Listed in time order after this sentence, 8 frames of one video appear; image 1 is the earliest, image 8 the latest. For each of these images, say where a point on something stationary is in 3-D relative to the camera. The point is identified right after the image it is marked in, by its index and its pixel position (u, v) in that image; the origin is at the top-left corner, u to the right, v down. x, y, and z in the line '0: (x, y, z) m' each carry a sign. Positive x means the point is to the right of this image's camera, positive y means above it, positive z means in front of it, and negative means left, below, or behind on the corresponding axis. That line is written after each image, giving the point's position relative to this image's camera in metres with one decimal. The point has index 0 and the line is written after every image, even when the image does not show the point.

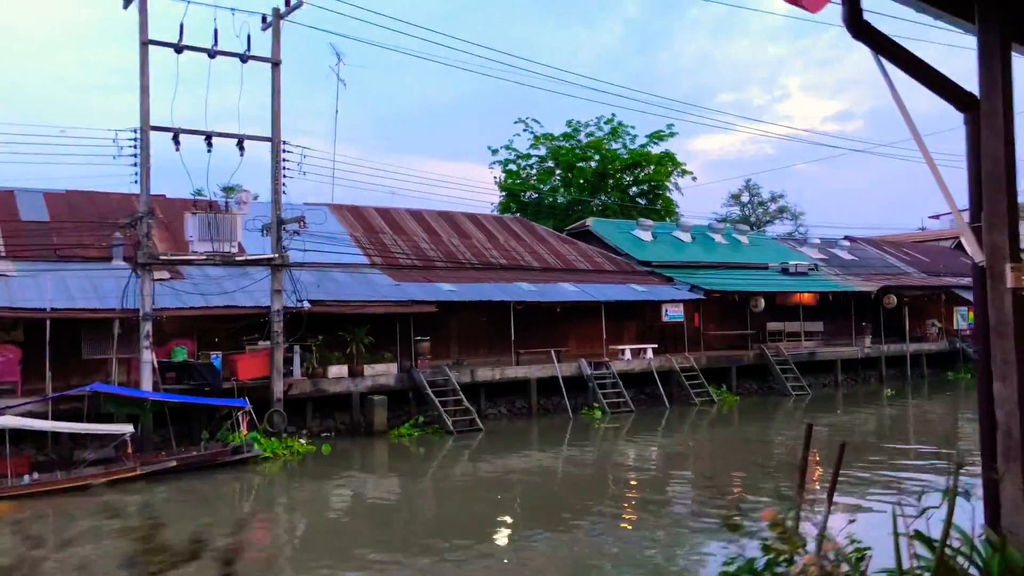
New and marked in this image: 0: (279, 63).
0: (-3.2, +3.1, +13.2) m
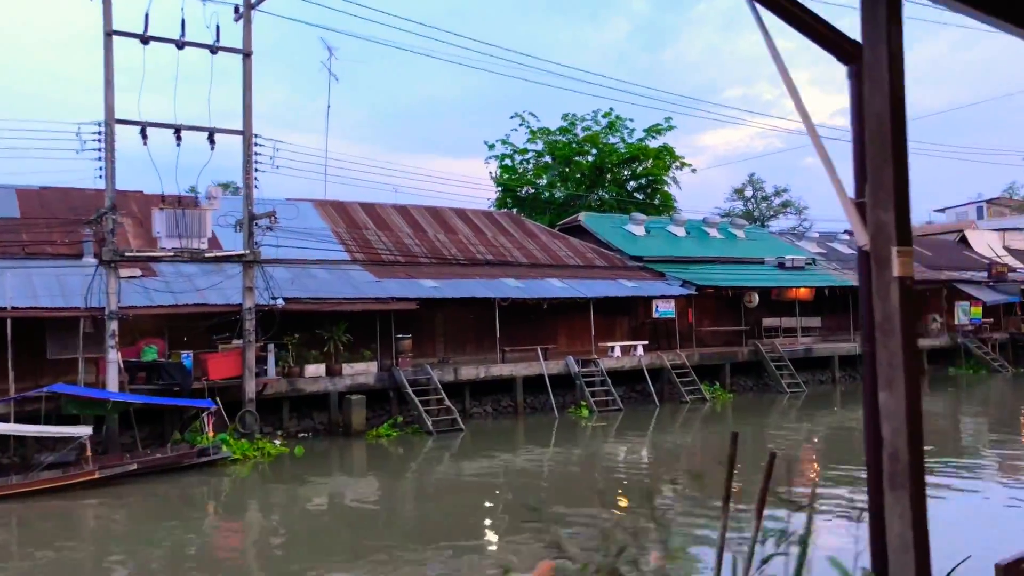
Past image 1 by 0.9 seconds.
0: (-3.5, +3.2, +12.8) m
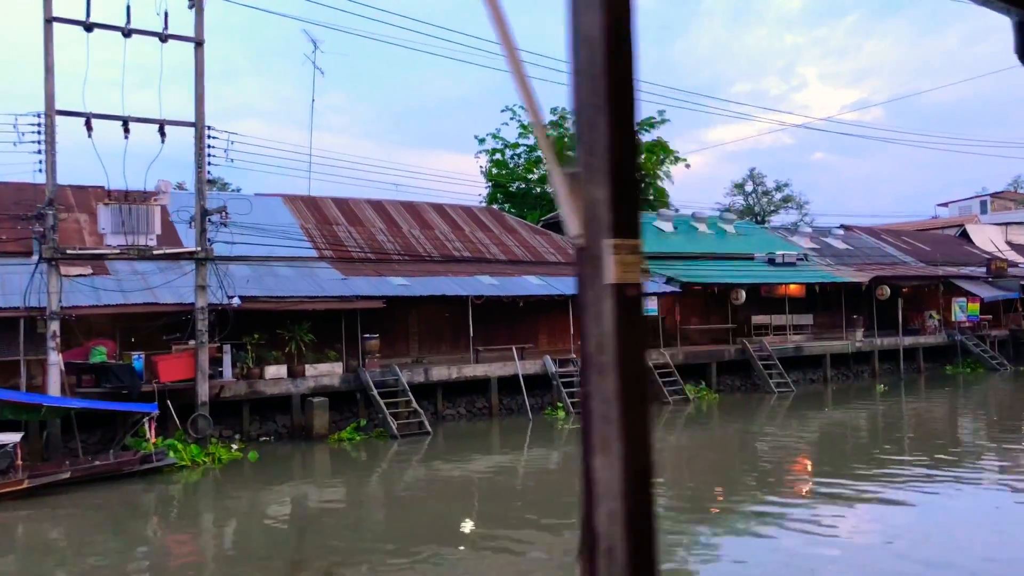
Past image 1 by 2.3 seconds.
0: (-4.0, +3.2, +12.3) m
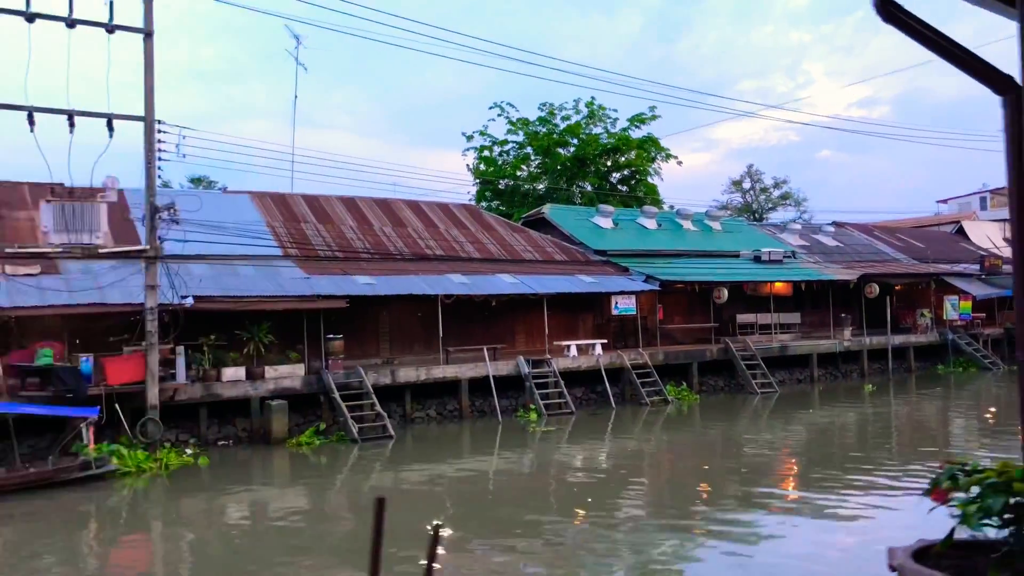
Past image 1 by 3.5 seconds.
0: (-4.5, +3.2, +11.9) m
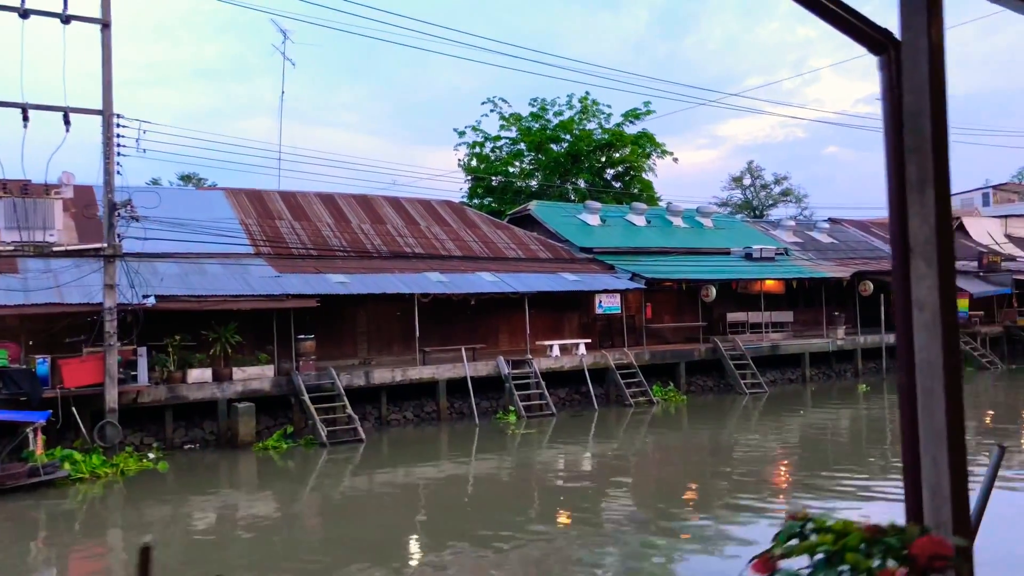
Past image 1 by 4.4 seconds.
0: (-4.9, +3.2, +11.5) m
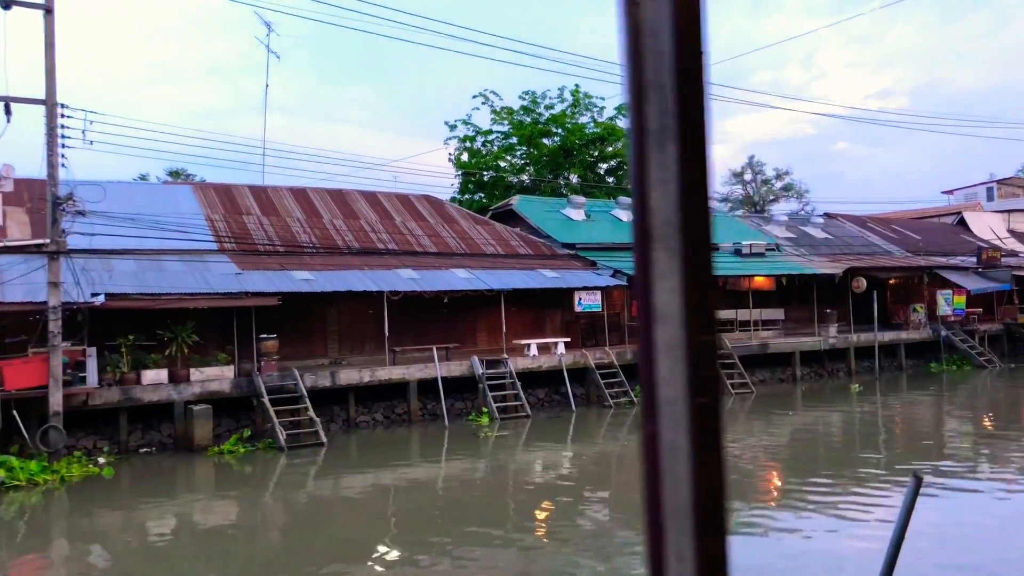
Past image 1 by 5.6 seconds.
0: (-5.3, +3.2, +11.0) m
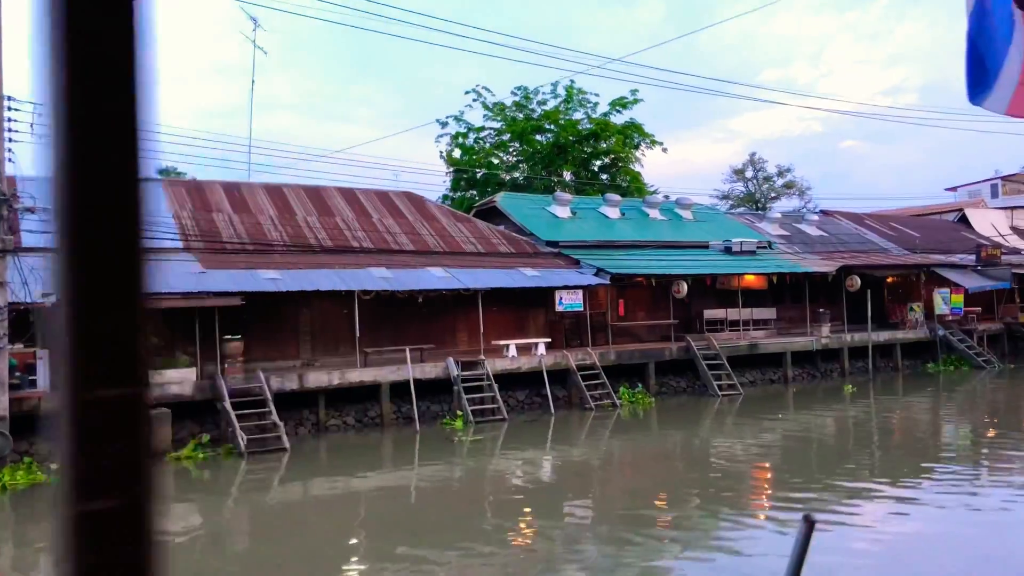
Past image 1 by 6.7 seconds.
0: (-5.7, +3.2, +10.6) m
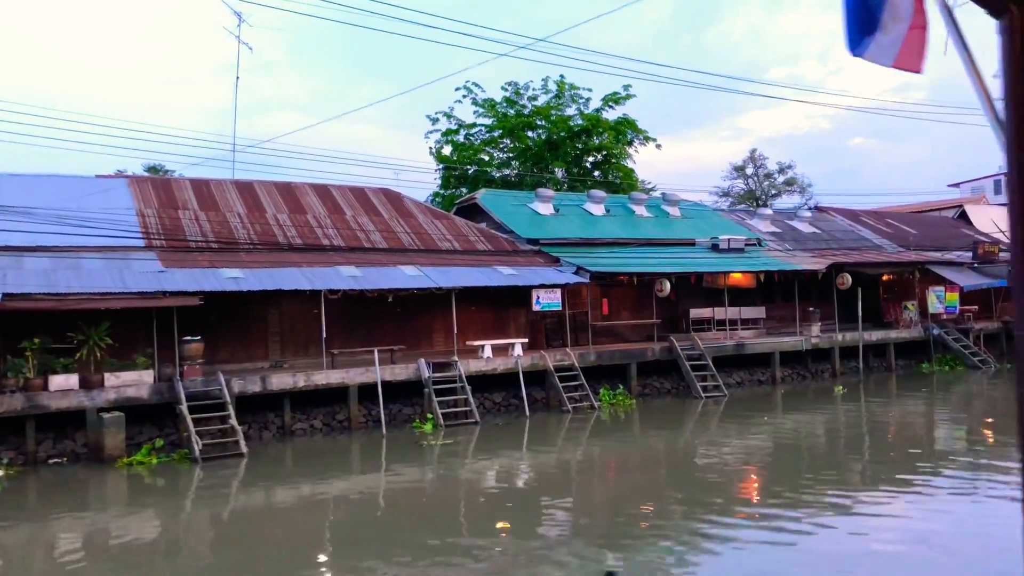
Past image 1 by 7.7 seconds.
0: (-6.2, +3.2, +10.2) m
